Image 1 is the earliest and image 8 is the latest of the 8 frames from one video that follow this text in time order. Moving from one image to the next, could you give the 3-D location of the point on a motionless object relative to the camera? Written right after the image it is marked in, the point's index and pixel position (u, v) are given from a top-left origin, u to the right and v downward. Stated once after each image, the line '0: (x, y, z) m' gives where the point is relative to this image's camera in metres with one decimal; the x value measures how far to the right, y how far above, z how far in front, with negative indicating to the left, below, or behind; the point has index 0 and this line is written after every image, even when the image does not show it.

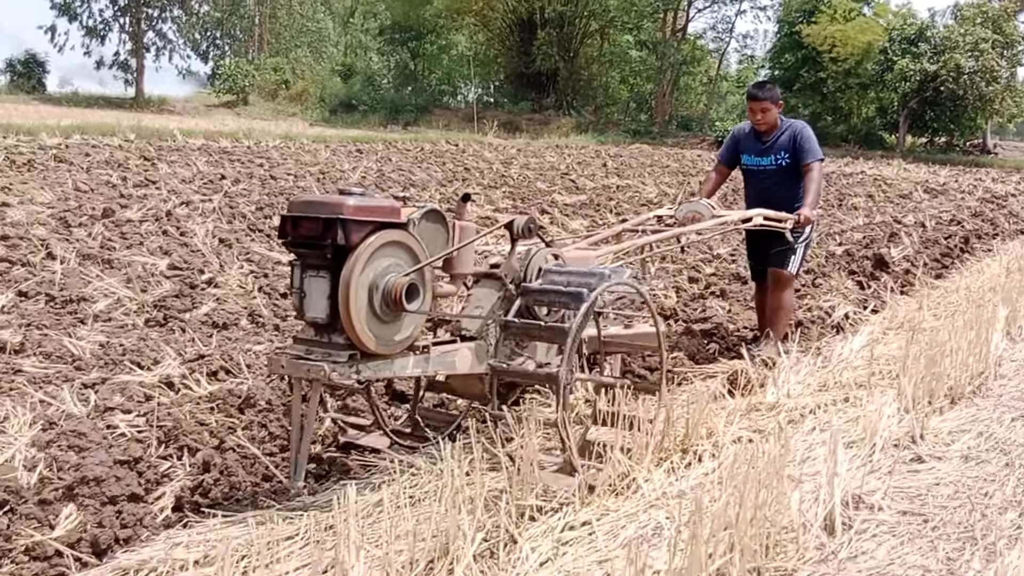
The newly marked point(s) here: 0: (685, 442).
0: (+0.6, -0.5, +3.6) m
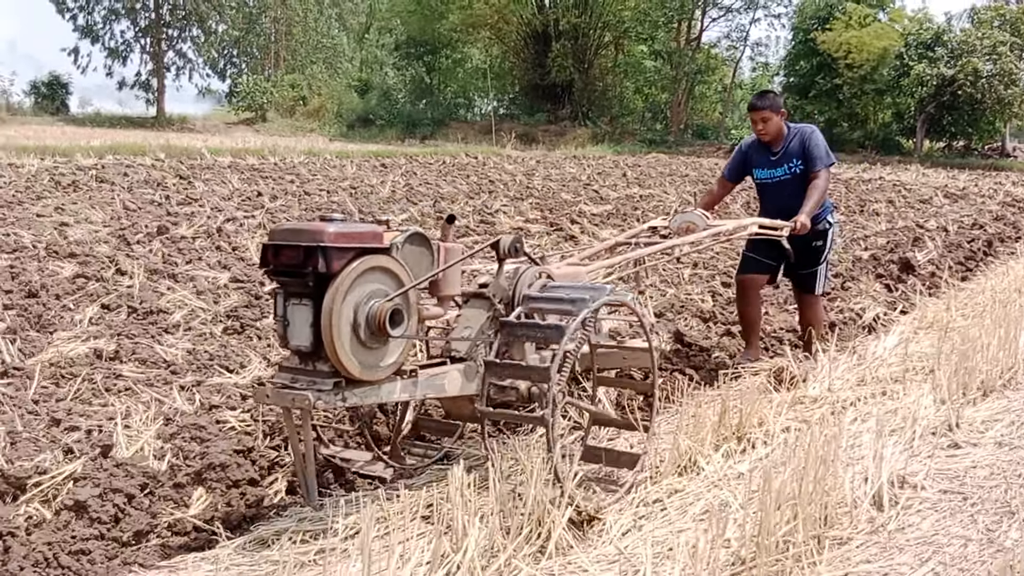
0: (+0.8, -0.5, +3.9) m
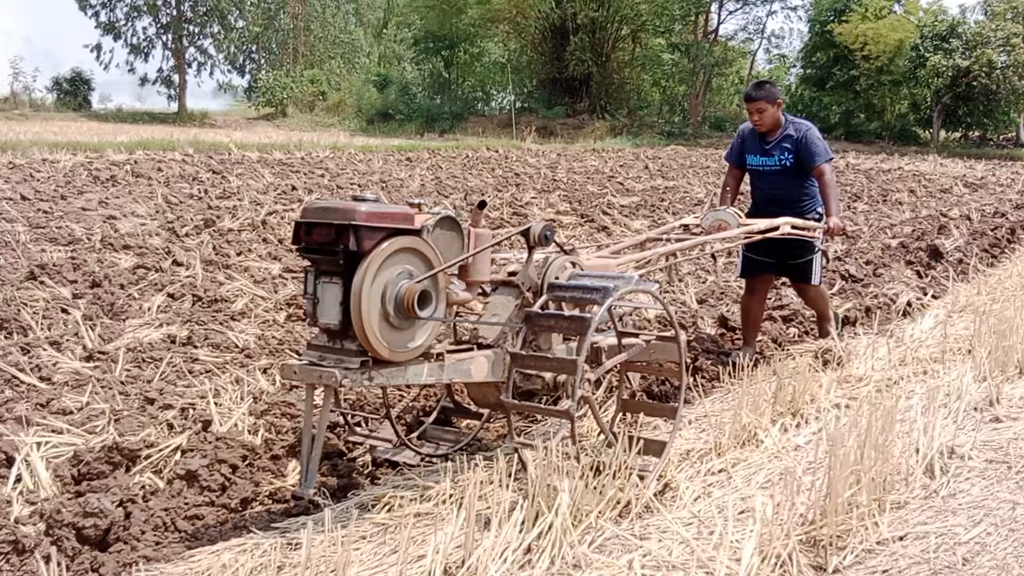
0: (+1.1, -0.4, +4.1) m
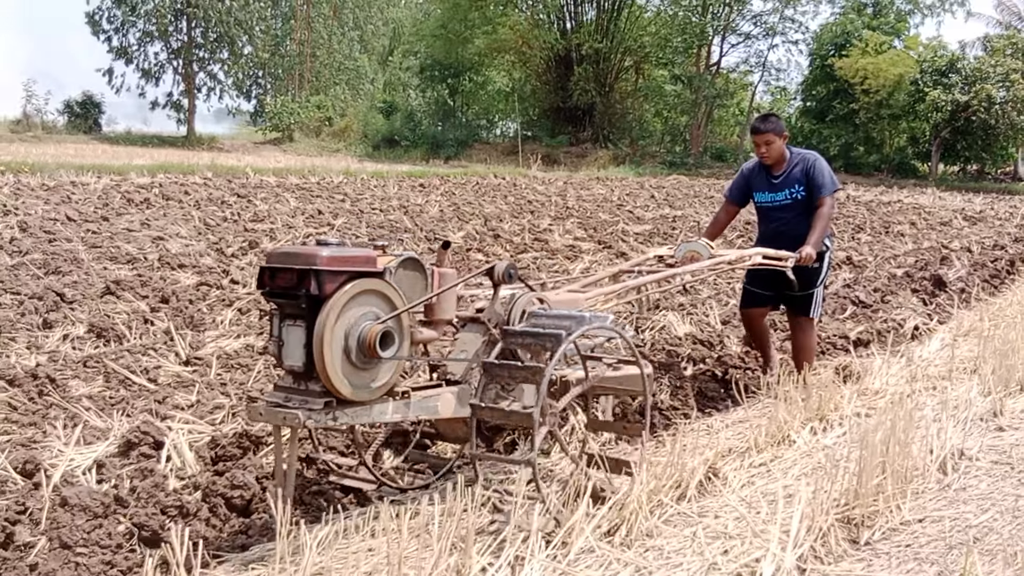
0: (+1.3, -0.5, +4.6) m
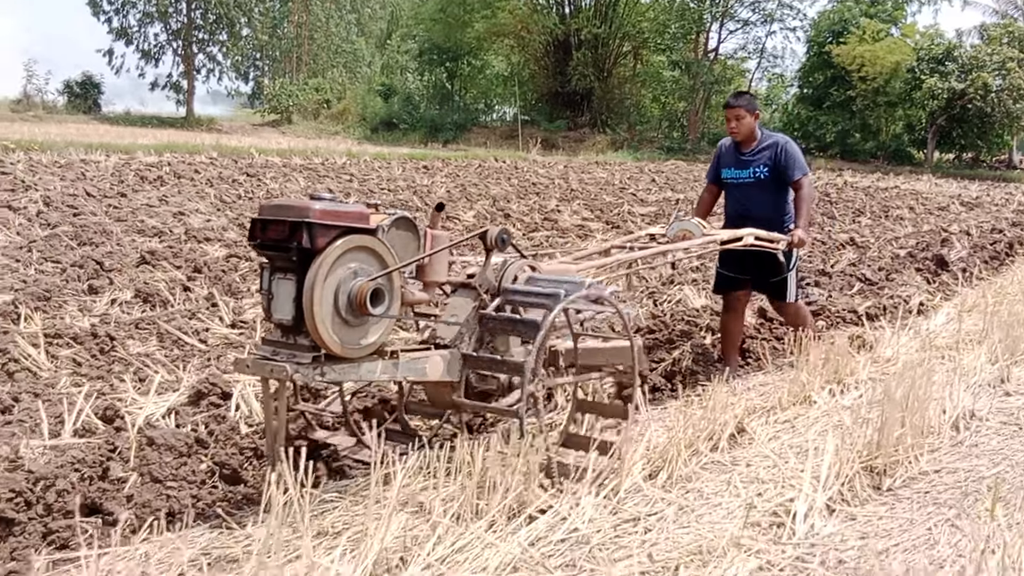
0: (+1.4, -0.4, +4.9) m
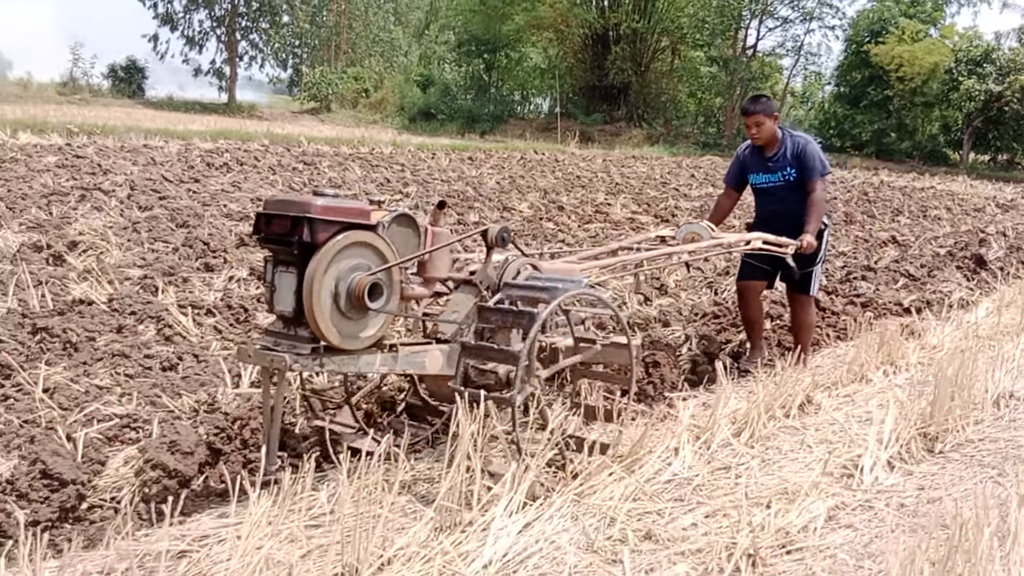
0: (+1.9, -0.3, +5.4) m
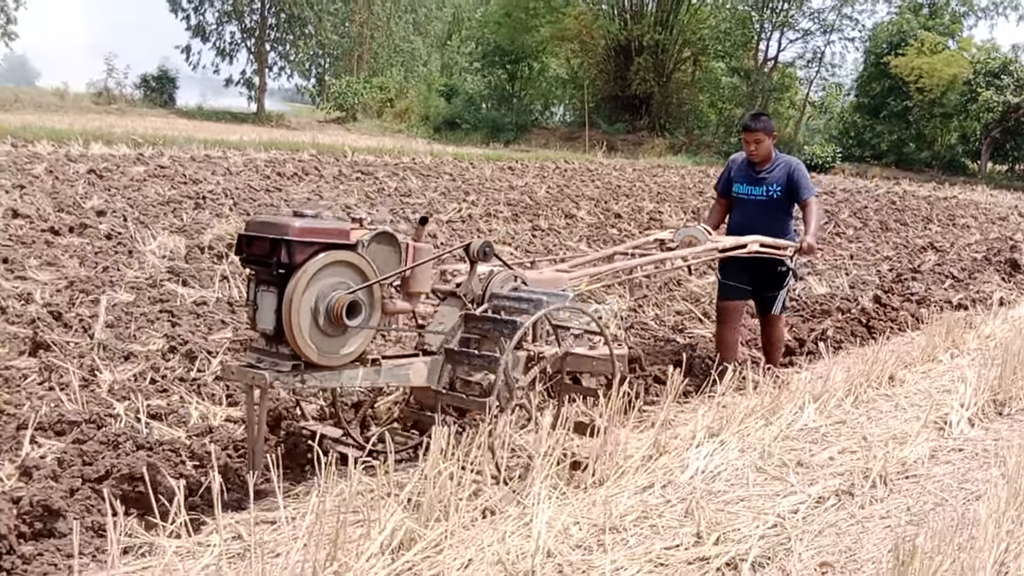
0: (+2.5, -0.3, +6.4) m
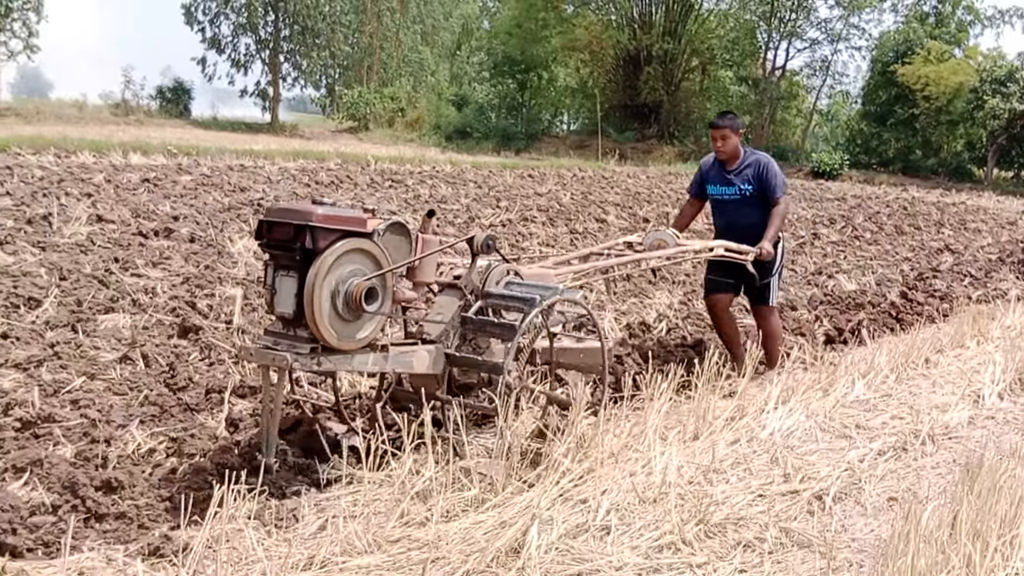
0: (+2.9, -0.3, +7.0) m
